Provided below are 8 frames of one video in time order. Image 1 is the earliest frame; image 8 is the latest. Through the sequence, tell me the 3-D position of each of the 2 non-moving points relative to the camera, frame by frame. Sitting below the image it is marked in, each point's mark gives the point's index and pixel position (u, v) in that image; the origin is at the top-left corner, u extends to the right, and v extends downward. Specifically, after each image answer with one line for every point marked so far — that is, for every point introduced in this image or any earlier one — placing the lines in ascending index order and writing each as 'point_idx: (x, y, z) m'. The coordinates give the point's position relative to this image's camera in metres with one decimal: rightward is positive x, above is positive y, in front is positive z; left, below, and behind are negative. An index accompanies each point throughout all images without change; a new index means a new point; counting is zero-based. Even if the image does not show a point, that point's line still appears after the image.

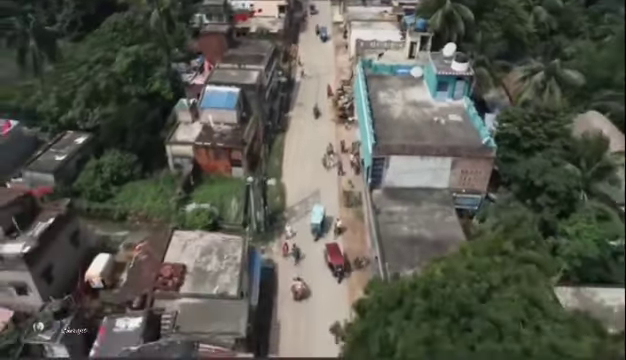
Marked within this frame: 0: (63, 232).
0: (-5.6, -1.3, +18.4) m
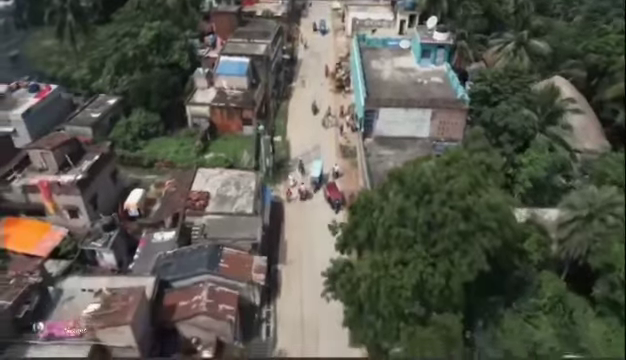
0: (-5.5, +0.2, +22.2) m
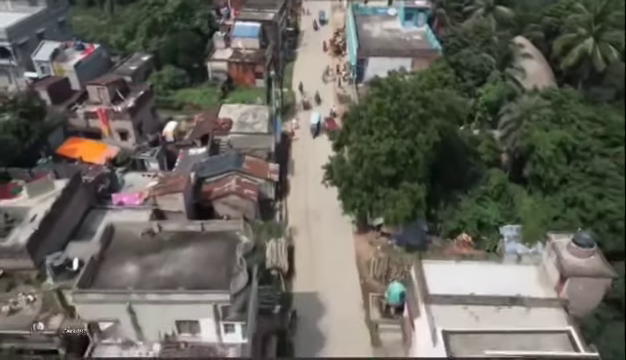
0: (-5.5, +2.5, +27.6) m
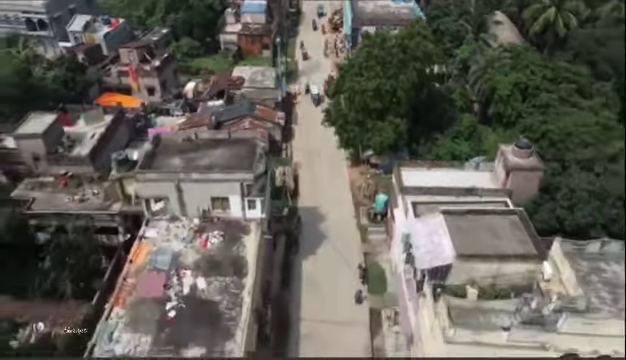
0: (-5.5, +4.3, +32.0) m
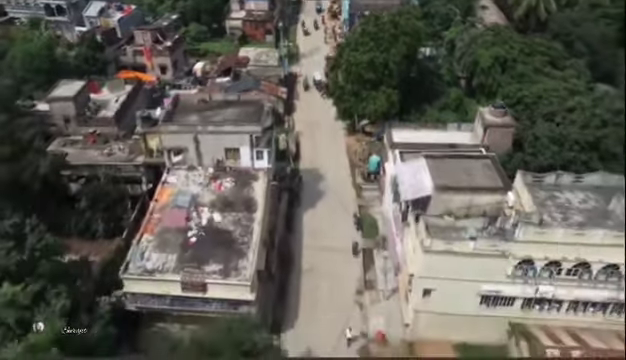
0: (-5.5, +5.5, +34.6) m
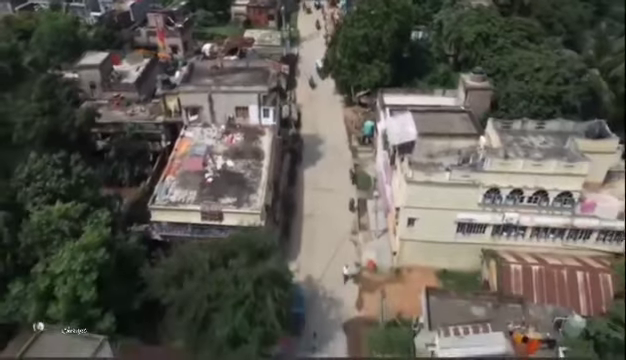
0: (-5.5, +6.7, +37.3) m
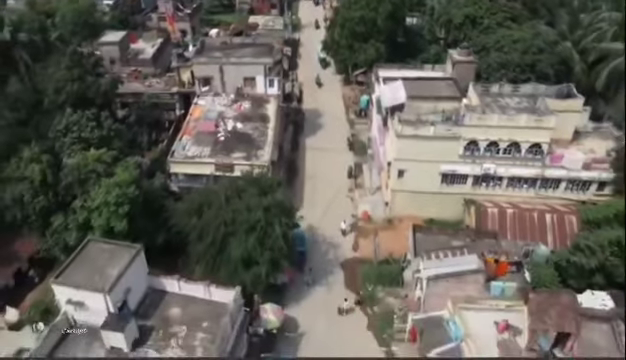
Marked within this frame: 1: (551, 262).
0: (-5.4, +7.8, +39.8) m
1: (+5.1, -1.7, +17.9) m
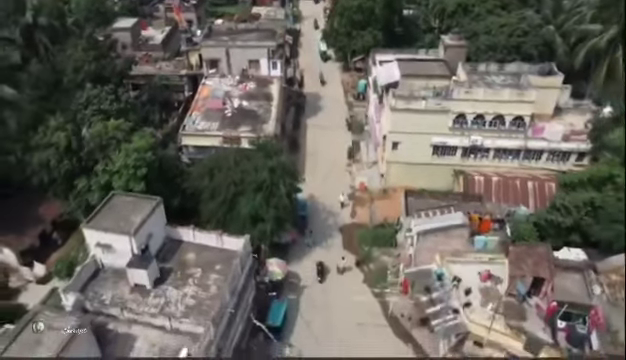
0: (-5.4, +8.6, +41.5) m
1: (+5.1, -0.9, +19.6) m
